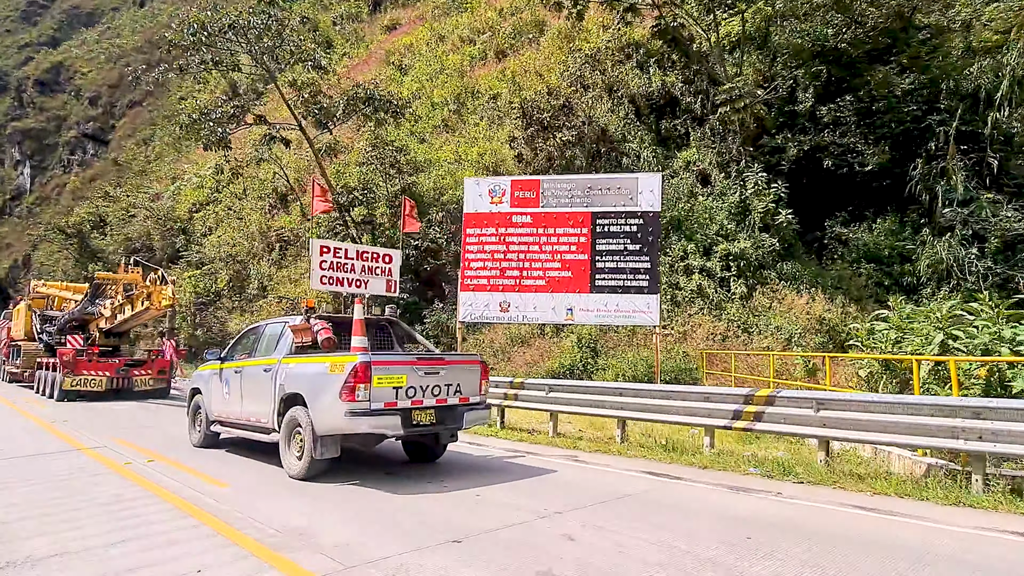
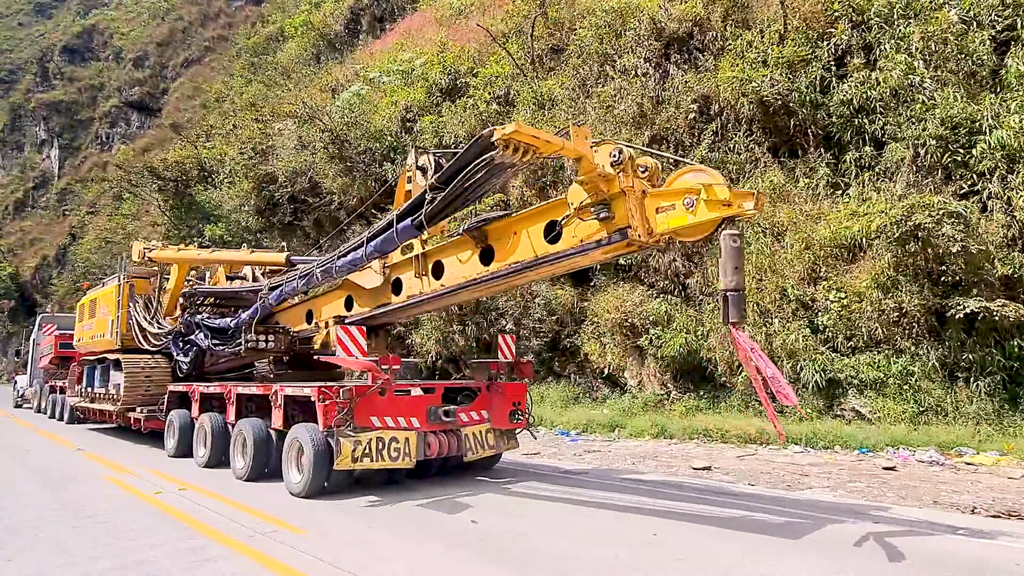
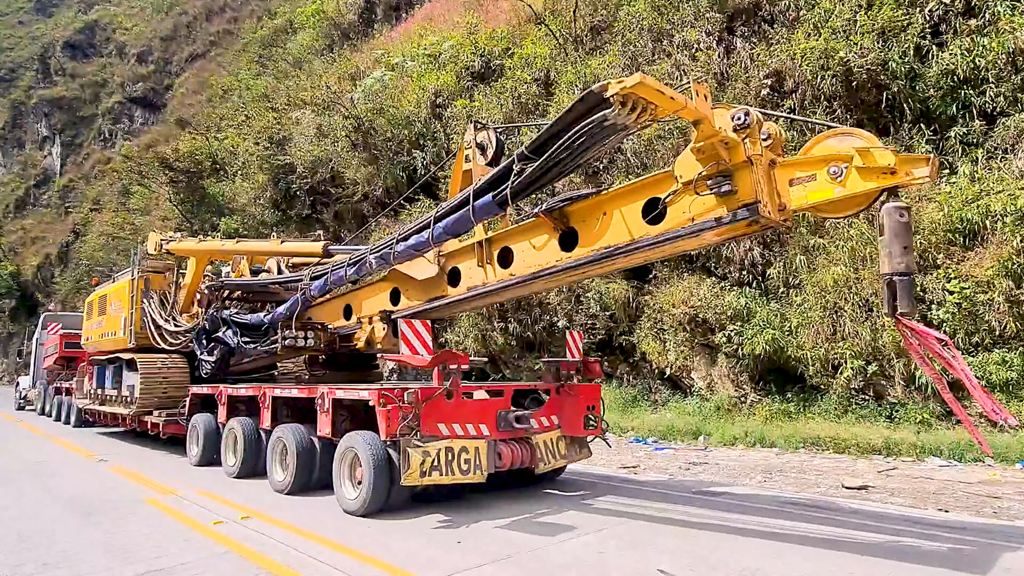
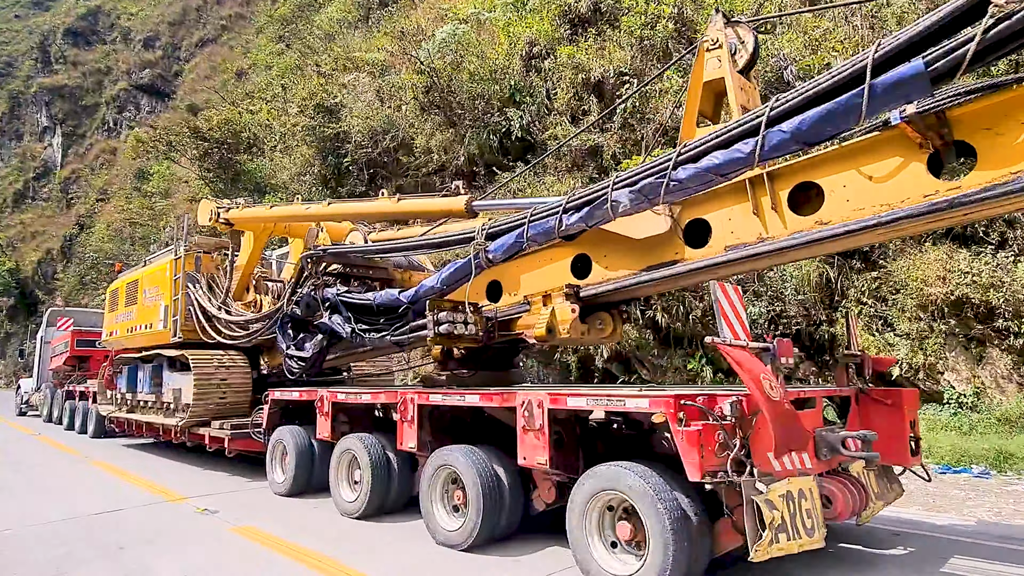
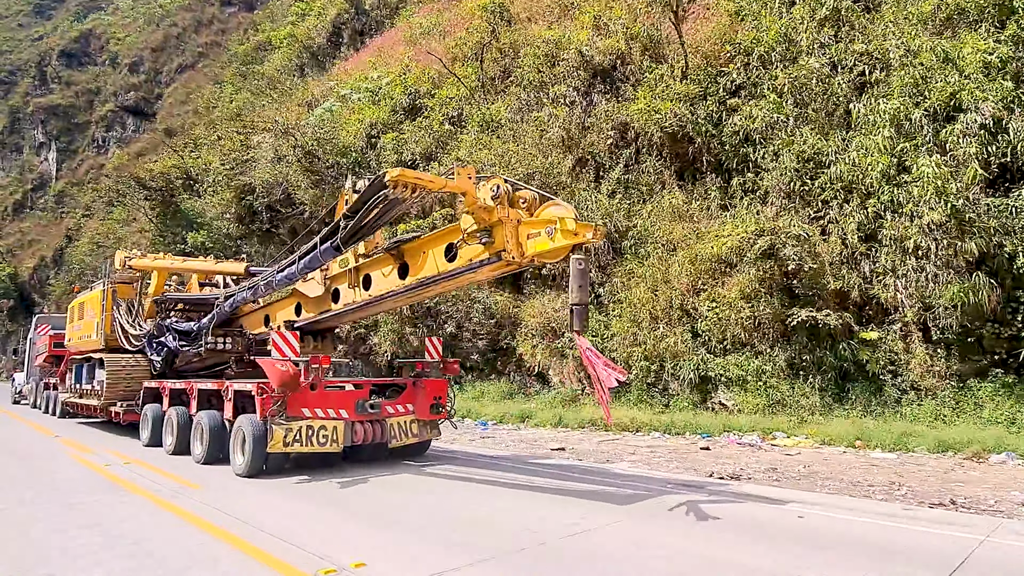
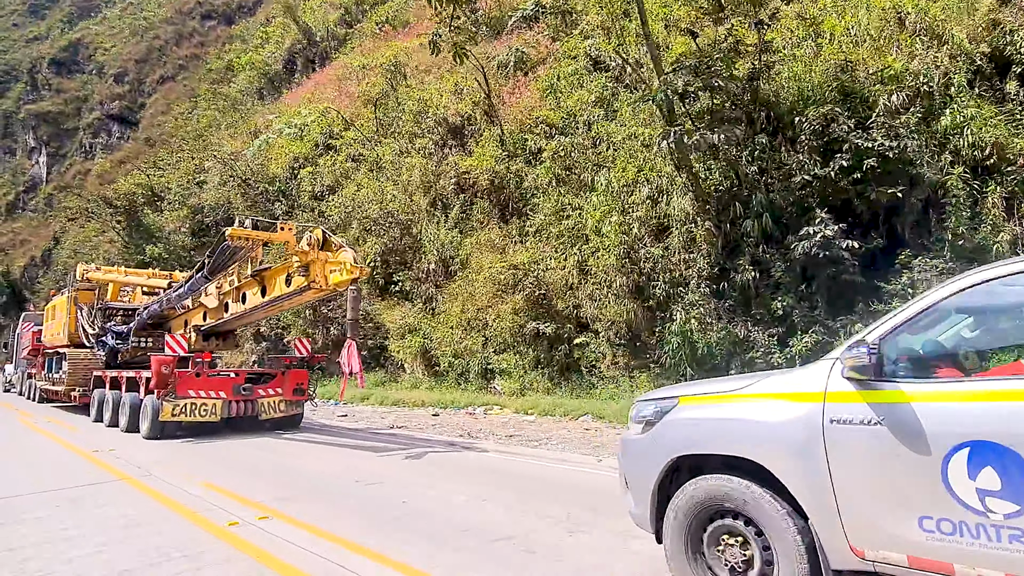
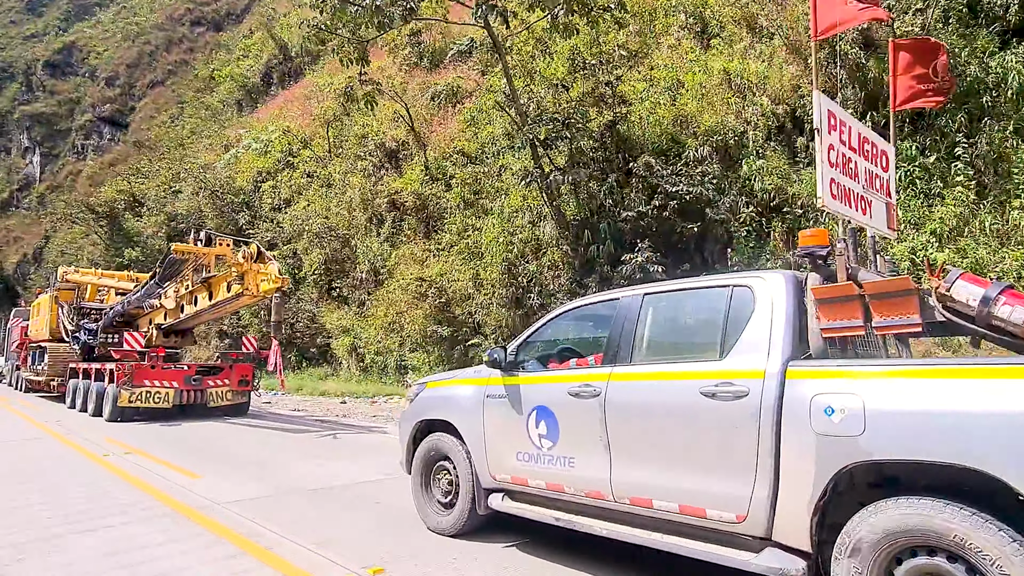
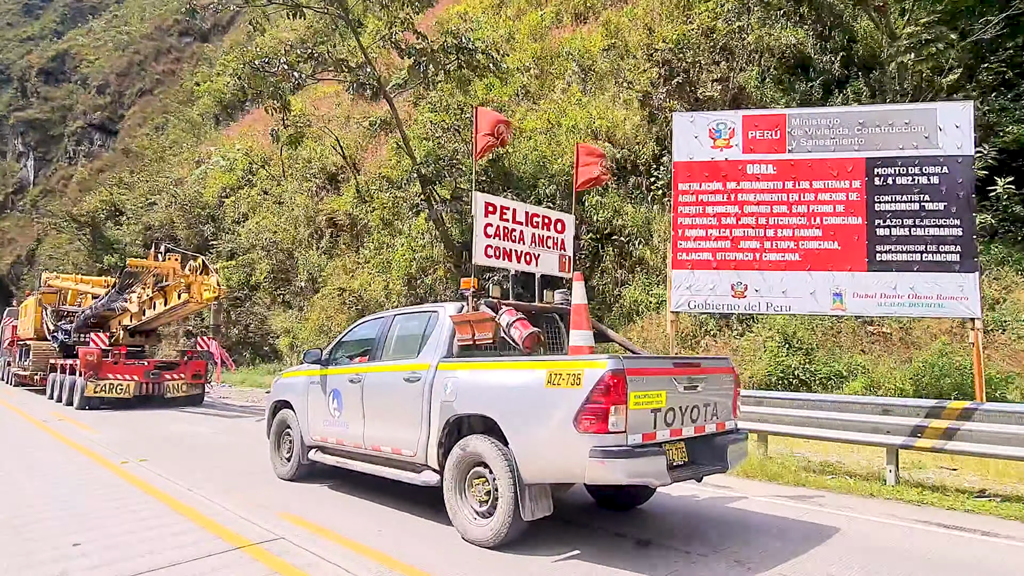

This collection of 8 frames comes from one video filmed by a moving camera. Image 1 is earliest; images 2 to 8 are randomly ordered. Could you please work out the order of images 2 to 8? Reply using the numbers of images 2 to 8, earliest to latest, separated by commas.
8, 7, 6, 5, 2, 3, 4
